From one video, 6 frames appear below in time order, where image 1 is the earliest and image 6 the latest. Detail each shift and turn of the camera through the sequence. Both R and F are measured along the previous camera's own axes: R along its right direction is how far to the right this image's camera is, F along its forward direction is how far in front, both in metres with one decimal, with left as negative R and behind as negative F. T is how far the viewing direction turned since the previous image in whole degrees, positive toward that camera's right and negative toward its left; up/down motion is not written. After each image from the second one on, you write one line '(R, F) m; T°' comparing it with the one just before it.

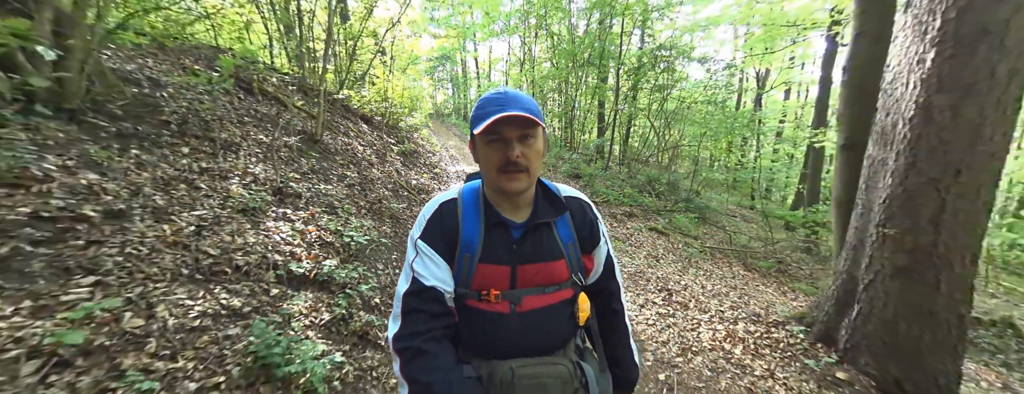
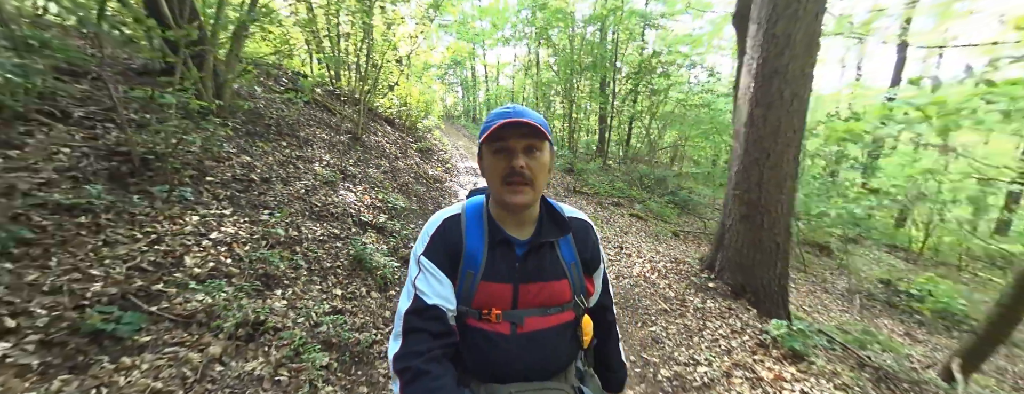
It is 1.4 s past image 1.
(+0.3, -1.8) m; -1°
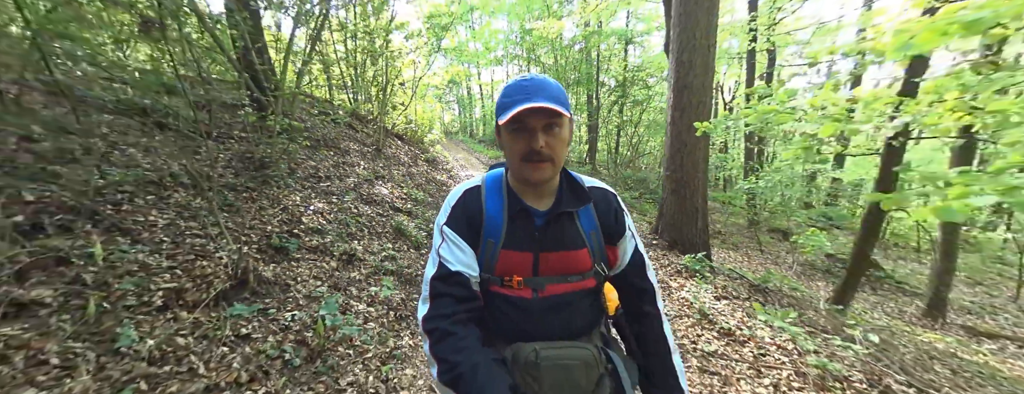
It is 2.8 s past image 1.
(+0.1, -1.8) m; 0°
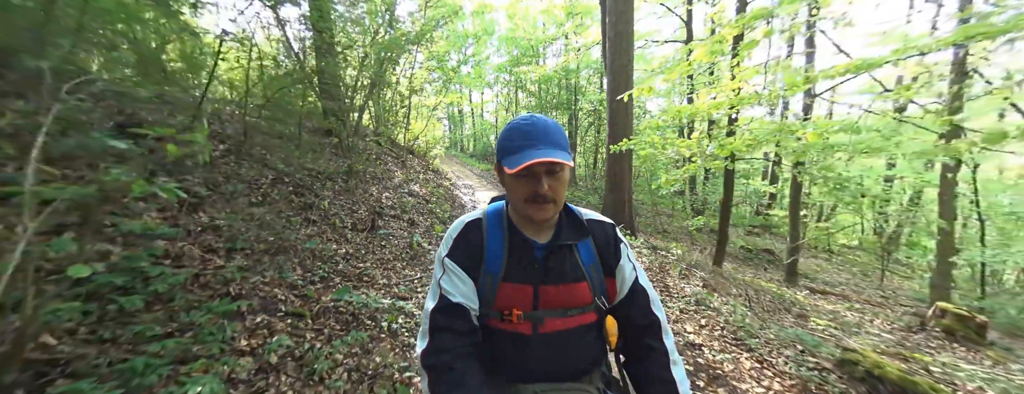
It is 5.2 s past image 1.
(-0.2, -3.4) m; +2°
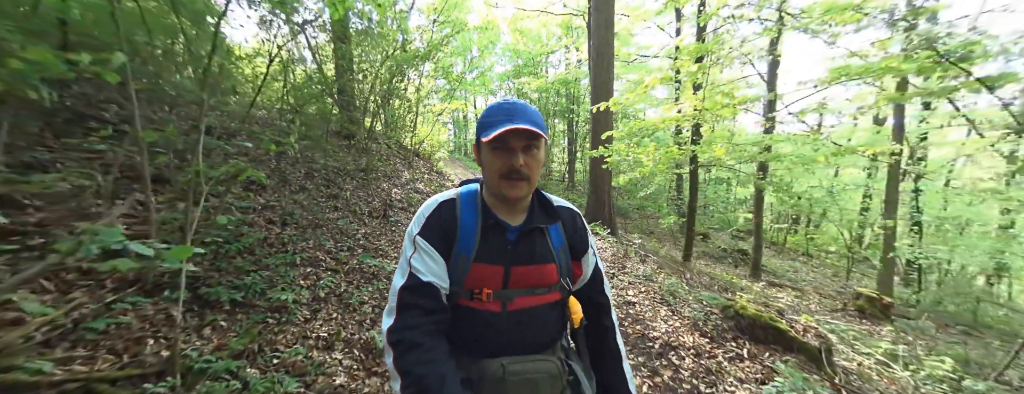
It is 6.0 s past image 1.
(+0.3, -1.3) m; 0°
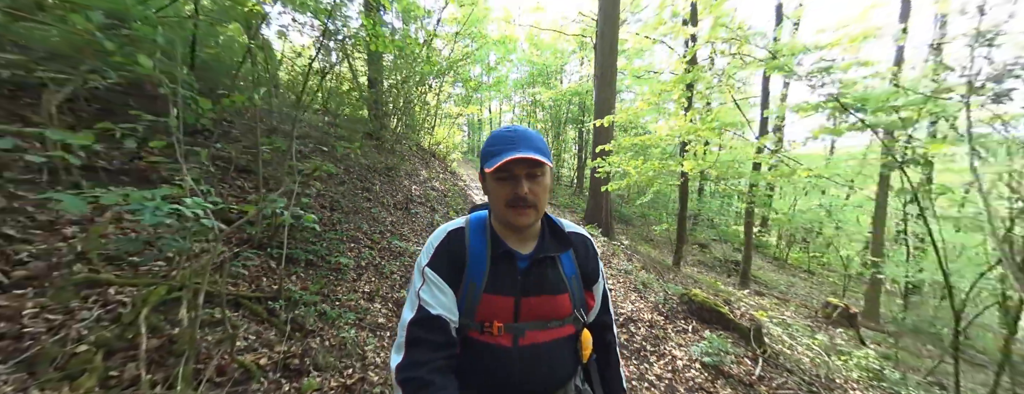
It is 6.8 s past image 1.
(+0.1, -1.2) m; -2°
